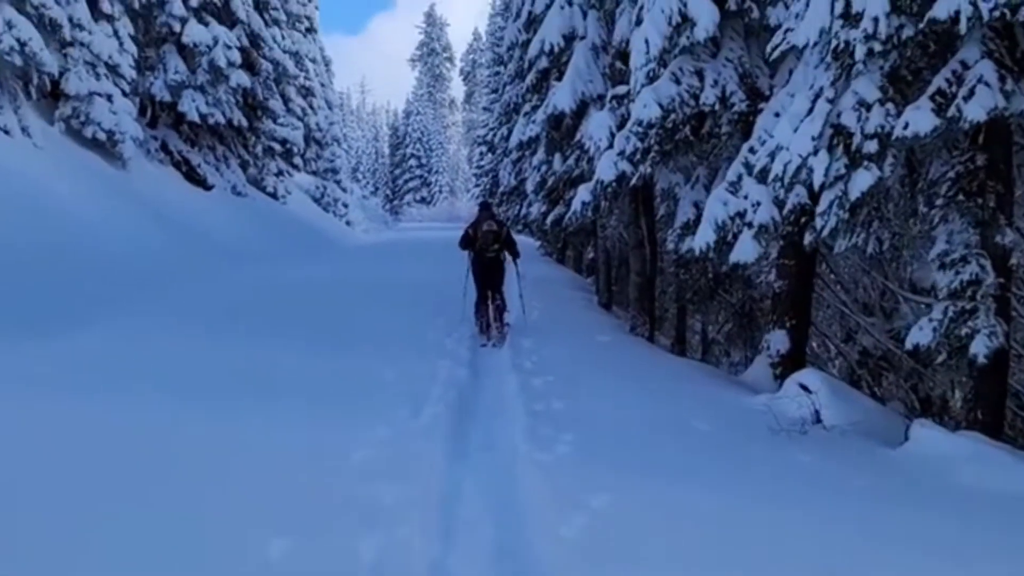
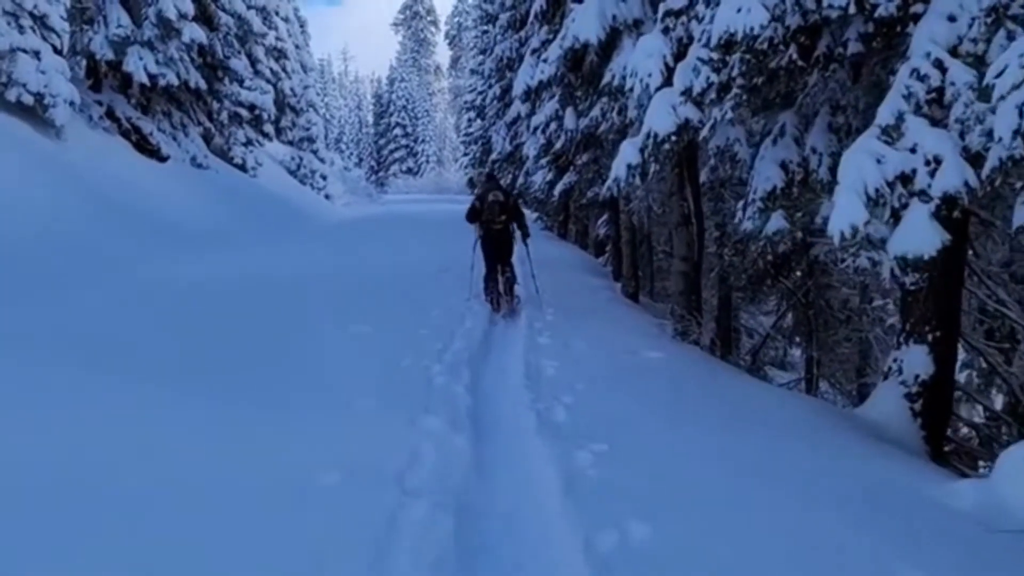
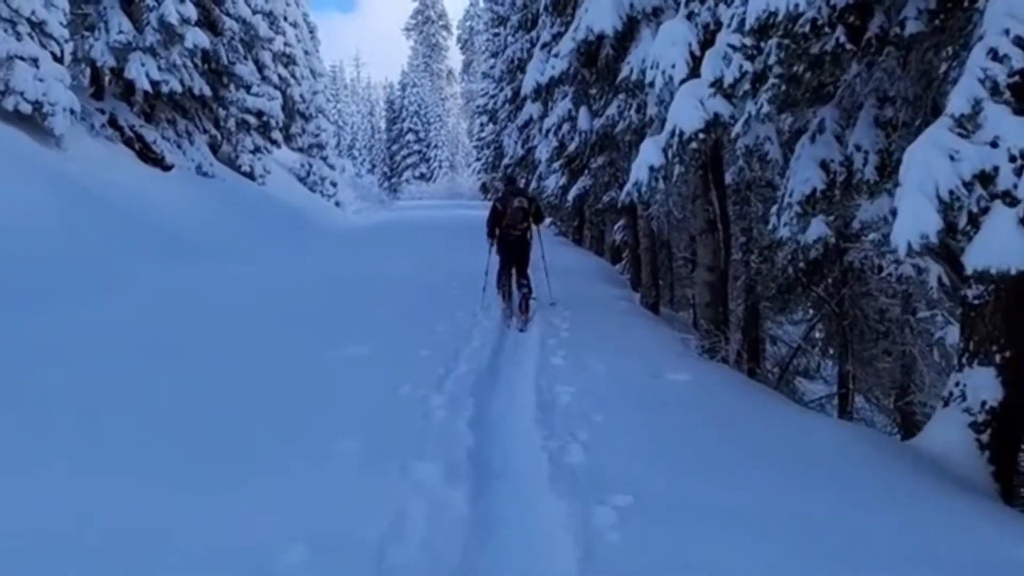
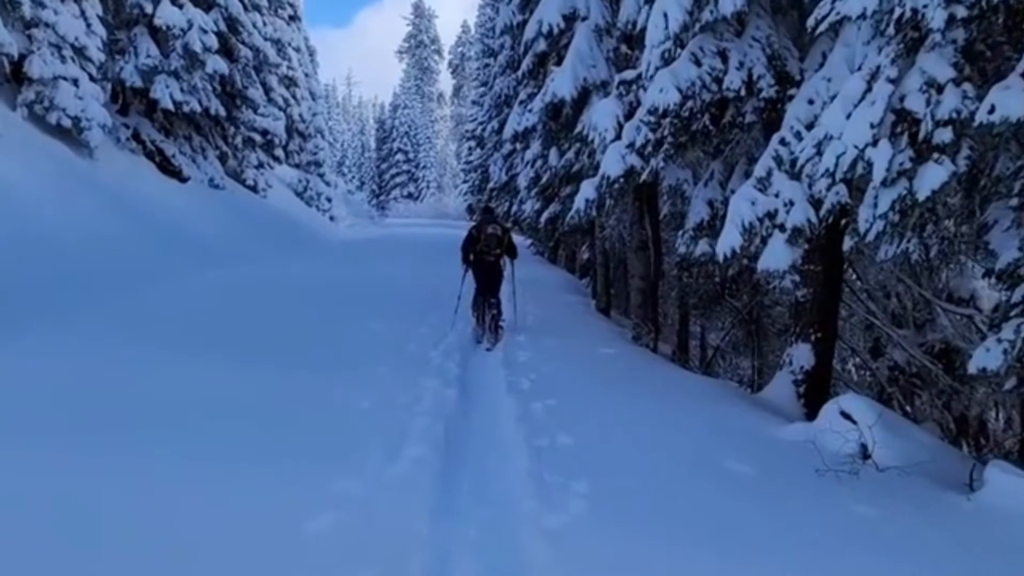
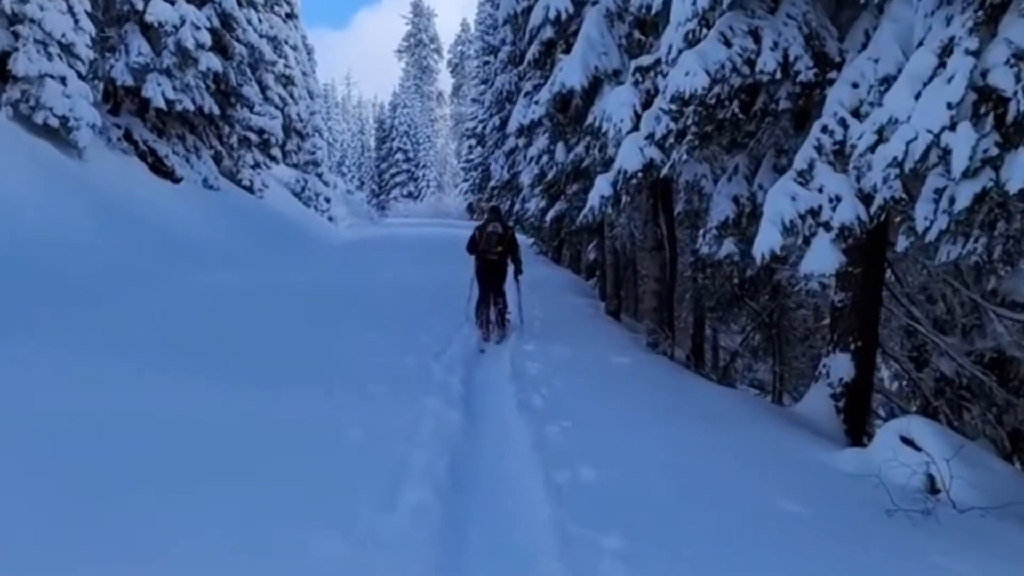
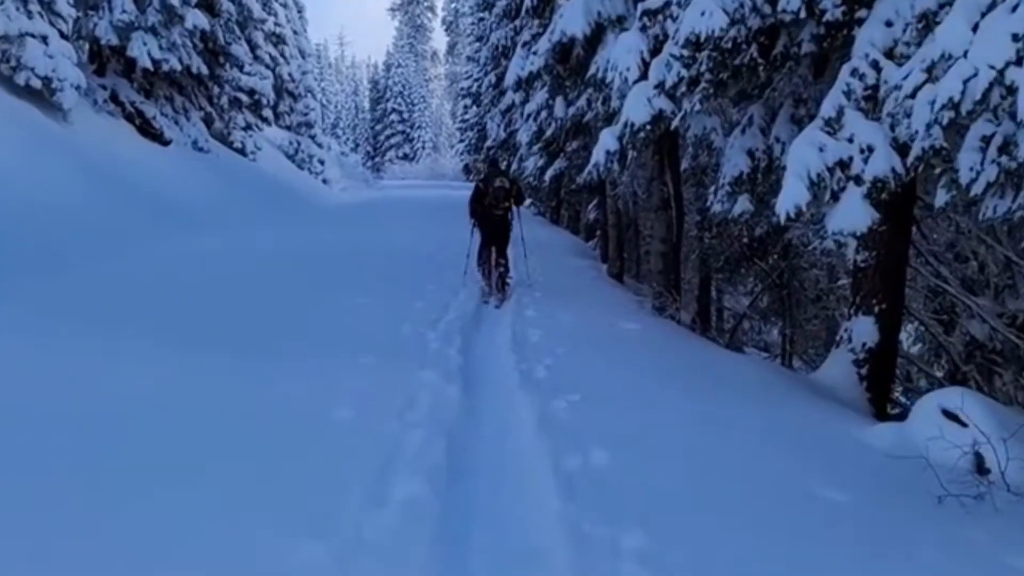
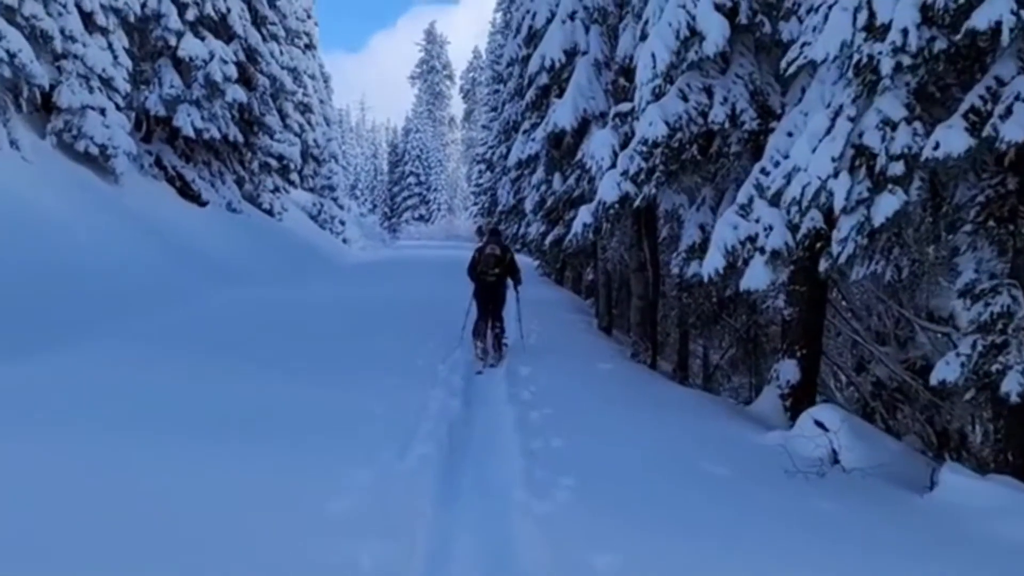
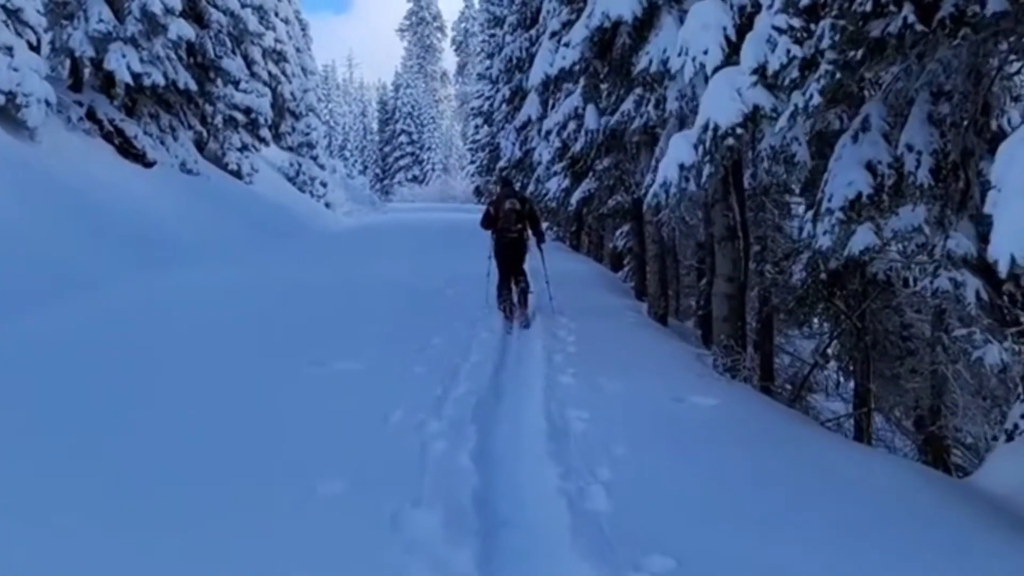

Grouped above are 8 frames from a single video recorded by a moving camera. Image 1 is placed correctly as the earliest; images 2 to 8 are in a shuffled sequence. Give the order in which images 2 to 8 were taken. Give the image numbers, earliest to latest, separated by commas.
7, 4, 5, 6, 2, 3, 8
